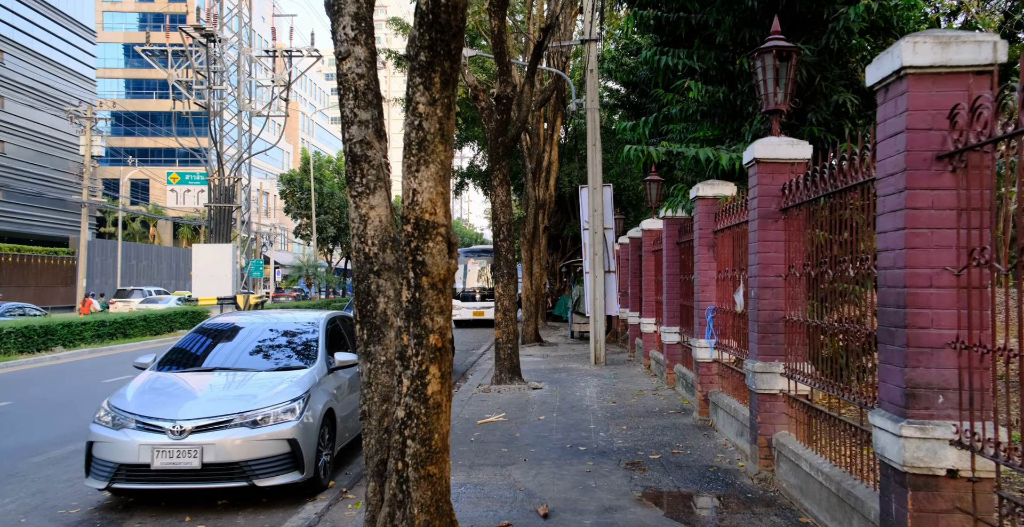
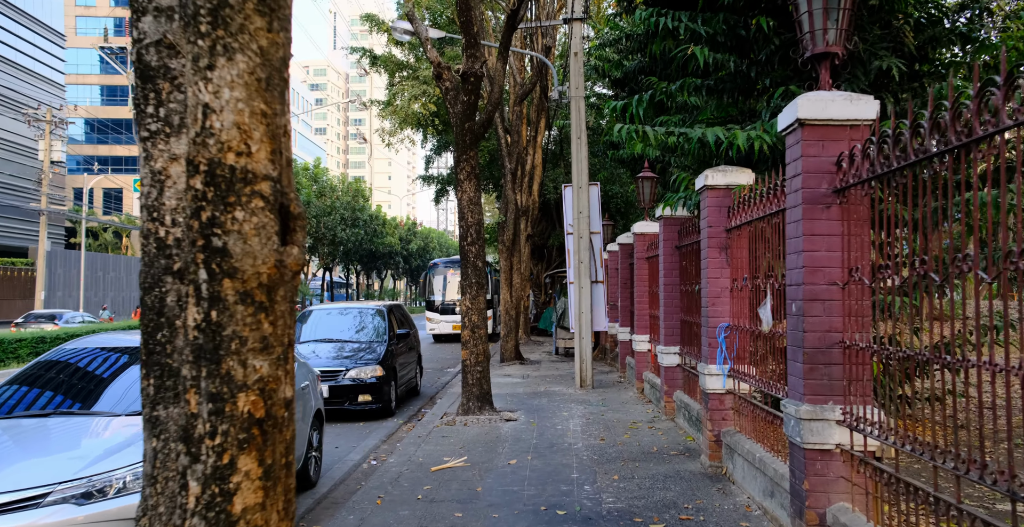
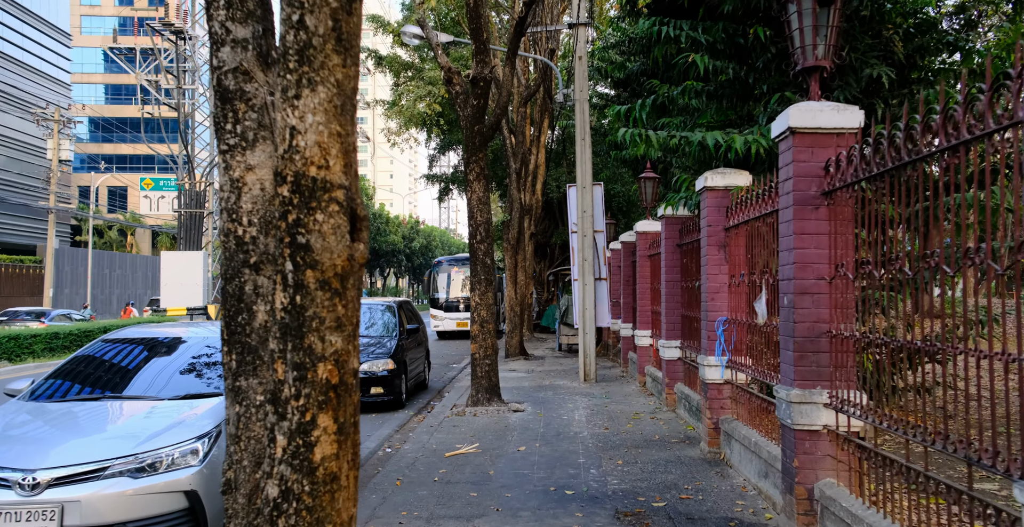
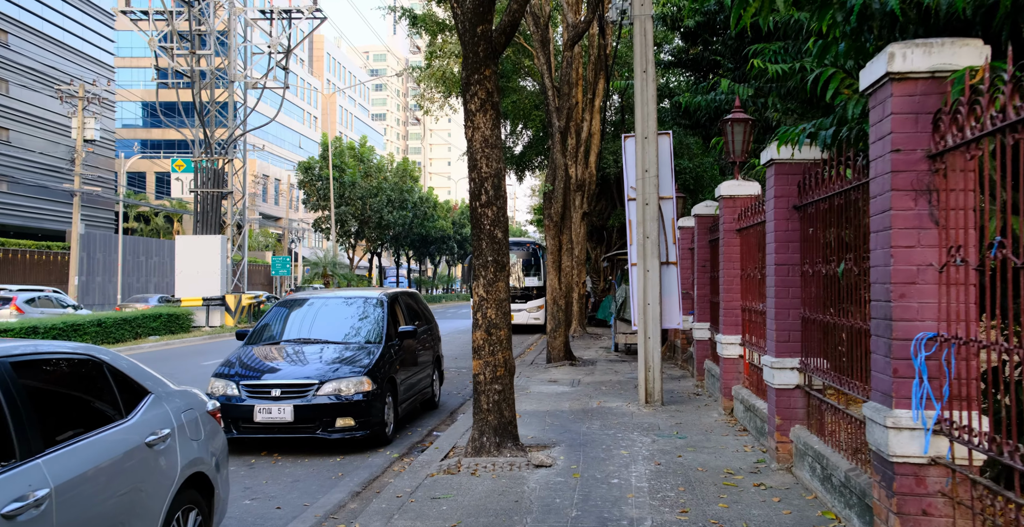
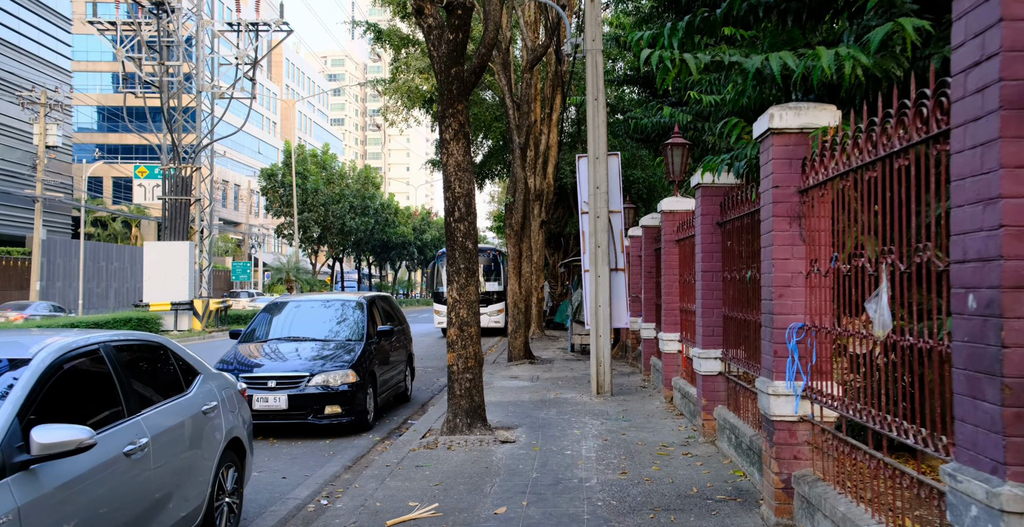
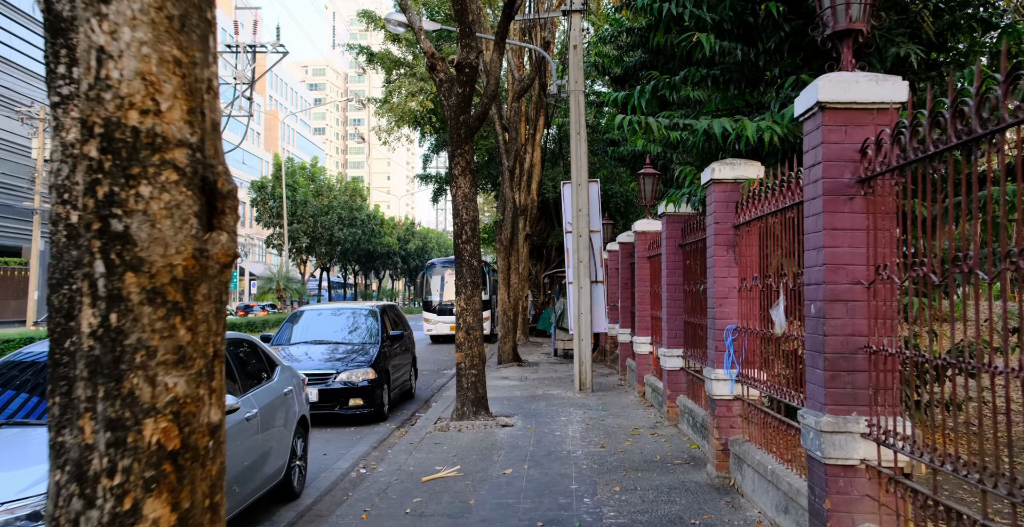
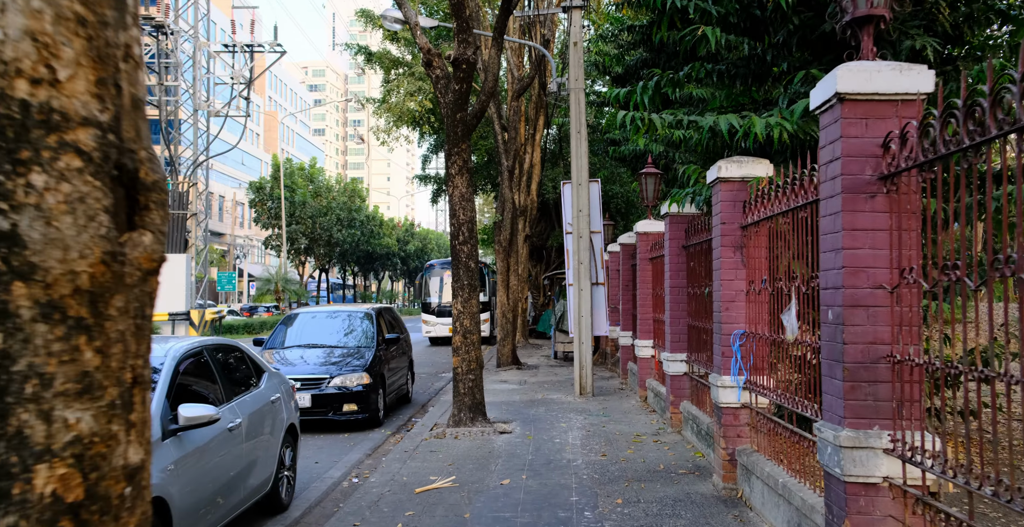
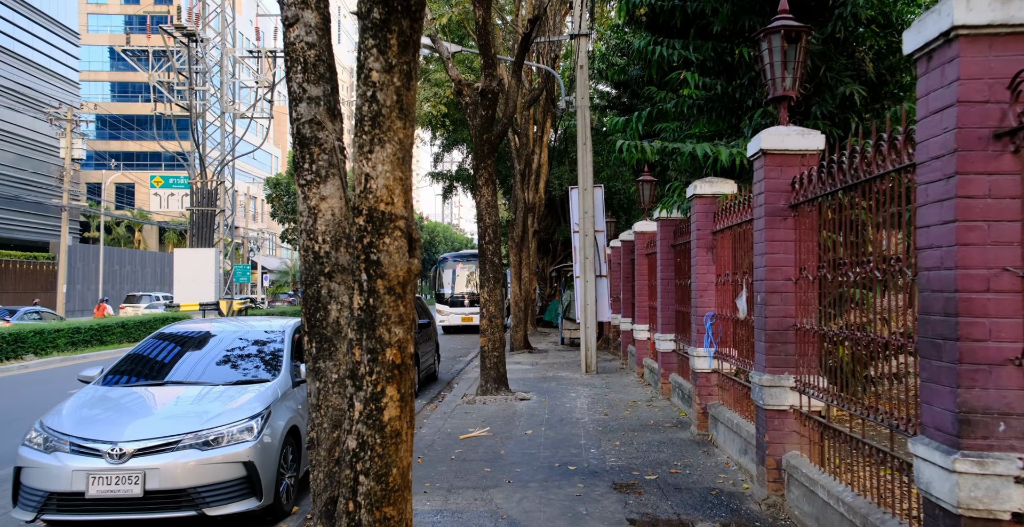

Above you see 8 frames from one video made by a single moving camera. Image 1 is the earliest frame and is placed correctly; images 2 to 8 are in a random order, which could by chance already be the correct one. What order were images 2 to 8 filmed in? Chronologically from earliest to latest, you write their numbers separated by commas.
8, 3, 2, 6, 7, 5, 4
